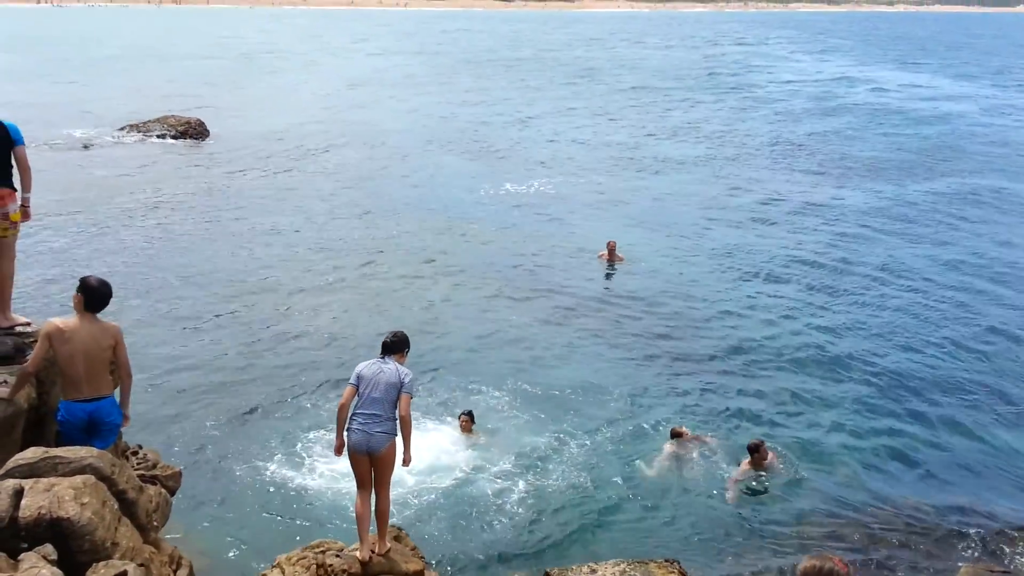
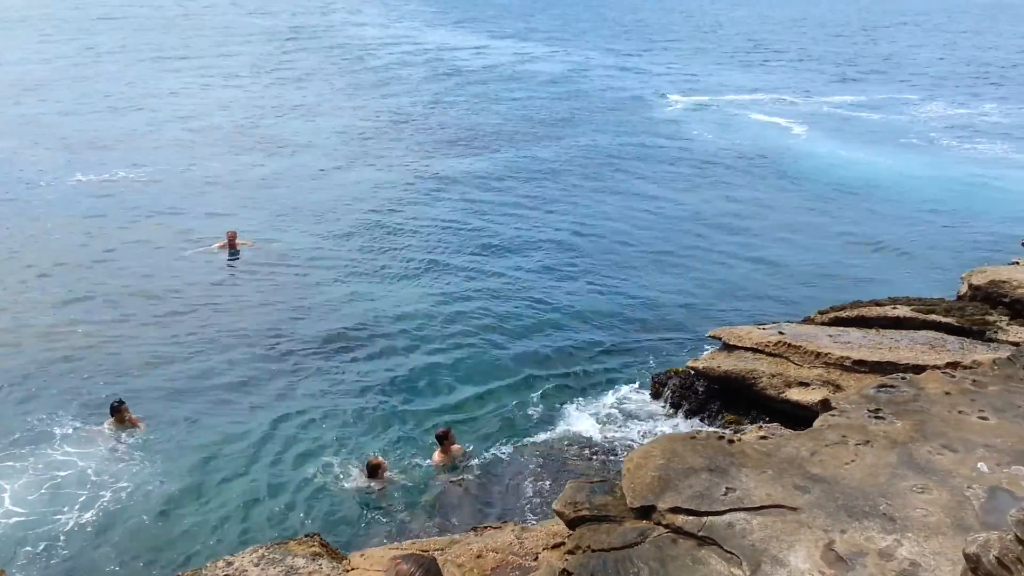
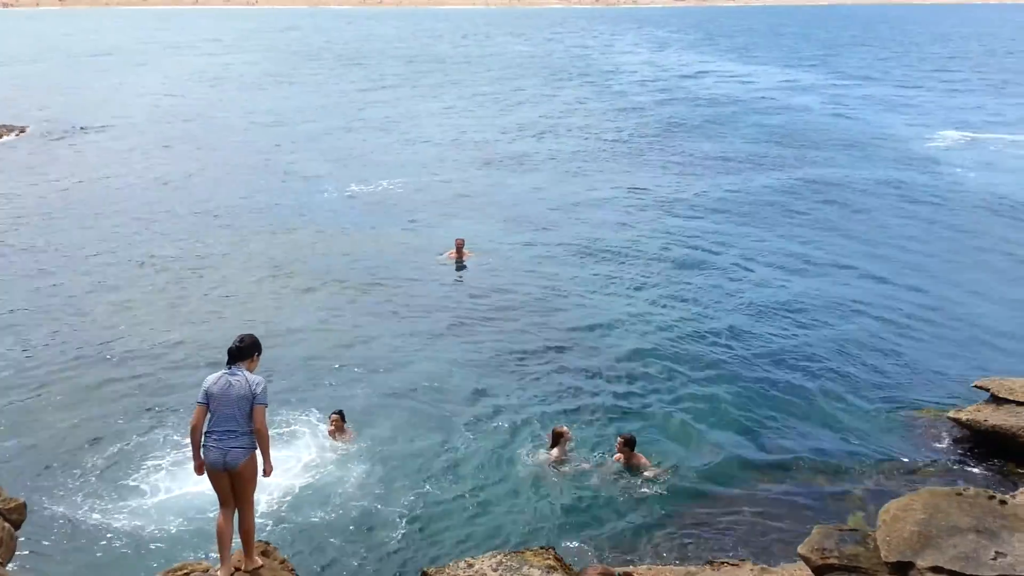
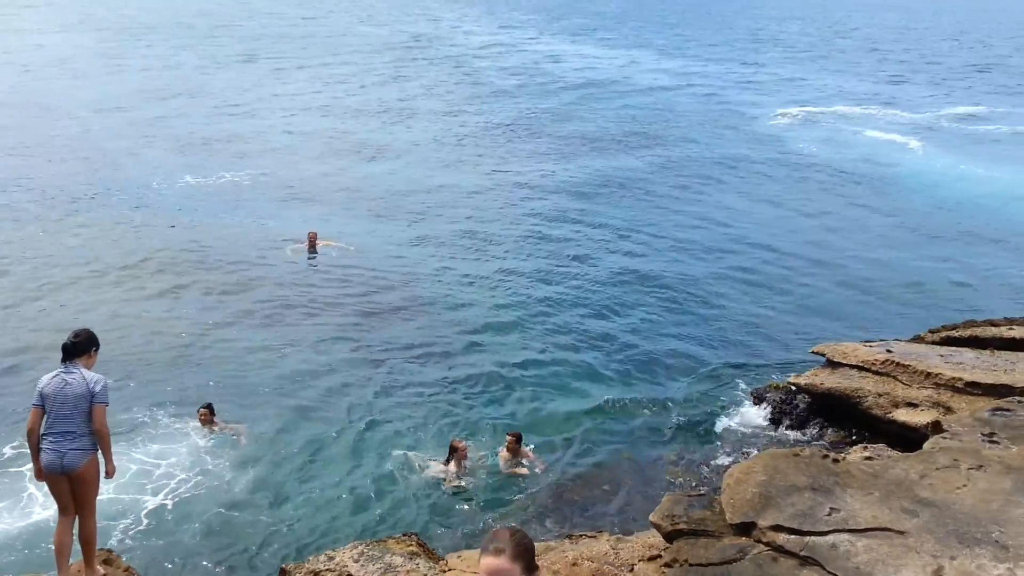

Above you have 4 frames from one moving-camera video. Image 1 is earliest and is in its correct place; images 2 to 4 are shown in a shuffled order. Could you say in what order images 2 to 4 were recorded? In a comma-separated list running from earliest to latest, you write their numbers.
3, 4, 2
